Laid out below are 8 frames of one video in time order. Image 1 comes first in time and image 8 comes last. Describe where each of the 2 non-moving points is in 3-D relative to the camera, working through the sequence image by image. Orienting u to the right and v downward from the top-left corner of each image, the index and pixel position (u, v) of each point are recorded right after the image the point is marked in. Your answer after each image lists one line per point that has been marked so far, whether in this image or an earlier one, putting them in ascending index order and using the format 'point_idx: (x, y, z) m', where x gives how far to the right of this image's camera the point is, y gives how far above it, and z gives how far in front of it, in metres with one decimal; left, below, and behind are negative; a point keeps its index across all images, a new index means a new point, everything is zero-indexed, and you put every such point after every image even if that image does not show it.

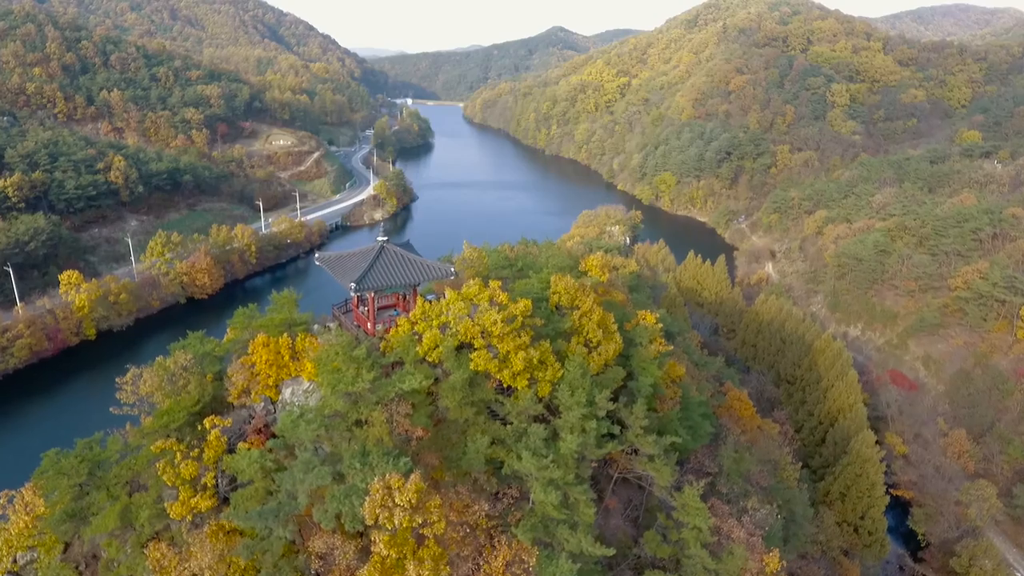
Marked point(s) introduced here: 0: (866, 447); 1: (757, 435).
0: (+10.0, -4.5, +17.9) m
1: (+6.5, -4.0, +16.8) m
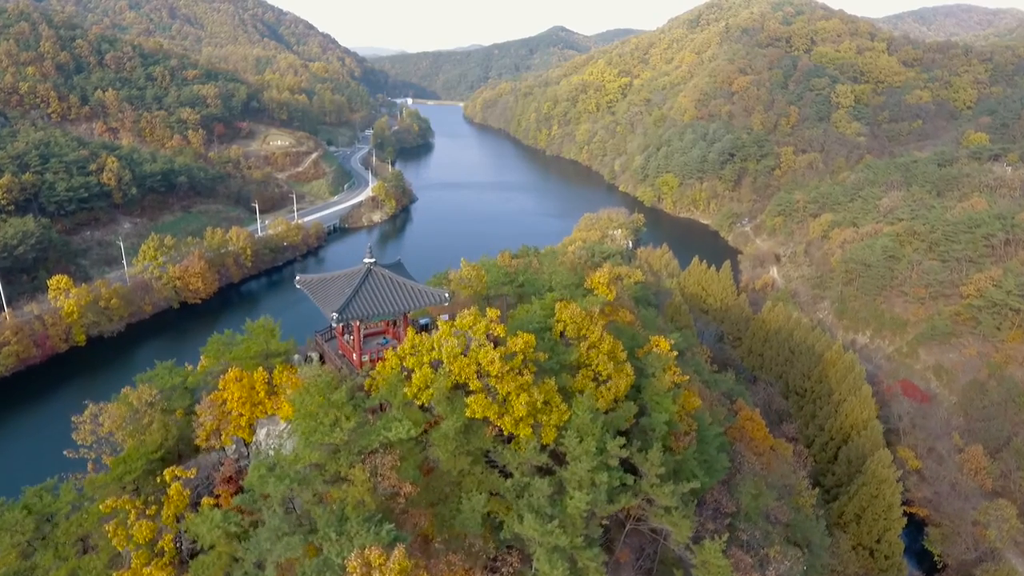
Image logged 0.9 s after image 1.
0: (+10.0, -4.8, +17.1) m
1: (+6.5, -4.3, +16.0) m
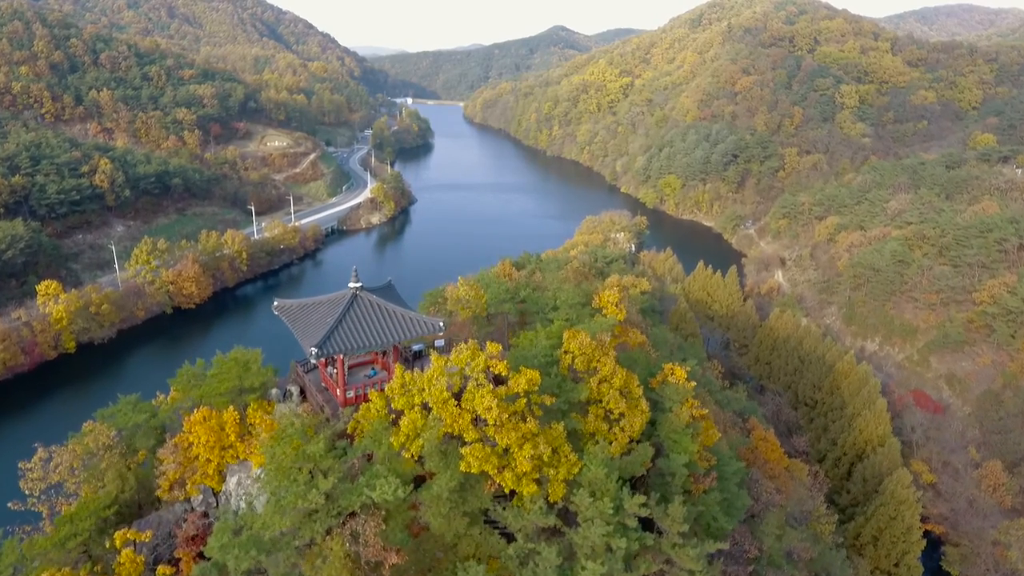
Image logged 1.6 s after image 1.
0: (+10.0, -5.1, +16.4) m
1: (+6.6, -4.6, +15.2) m
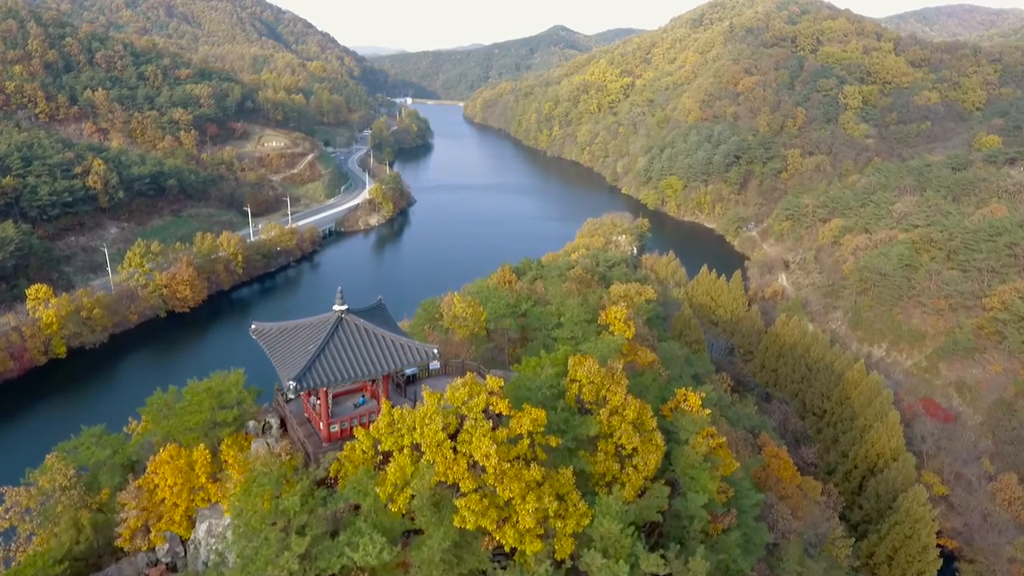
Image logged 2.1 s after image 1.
0: (+10.0, -5.3, +15.7) m
1: (+6.6, -4.8, +14.6) m
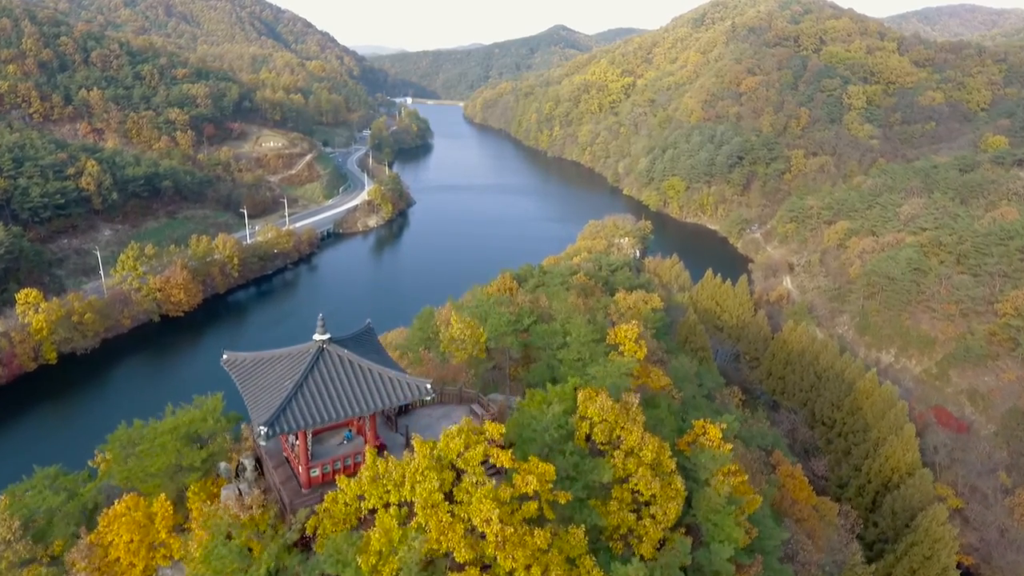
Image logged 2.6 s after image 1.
0: (+10.0, -5.6, +15.1) m
1: (+6.6, -5.1, +13.9) m
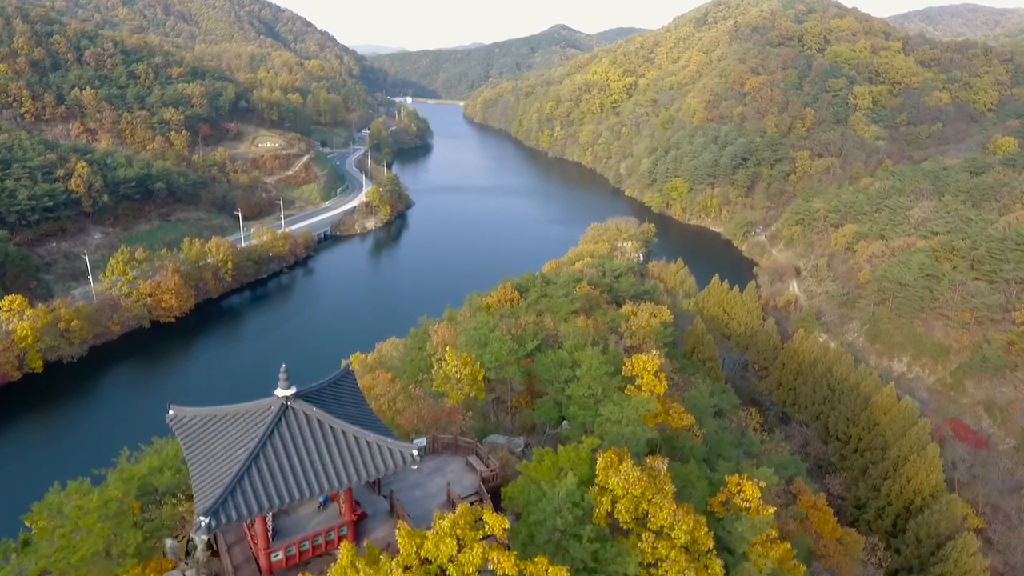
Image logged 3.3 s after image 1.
0: (+10.1, -5.9, +14.1) m
1: (+6.6, -5.4, +13.0) m
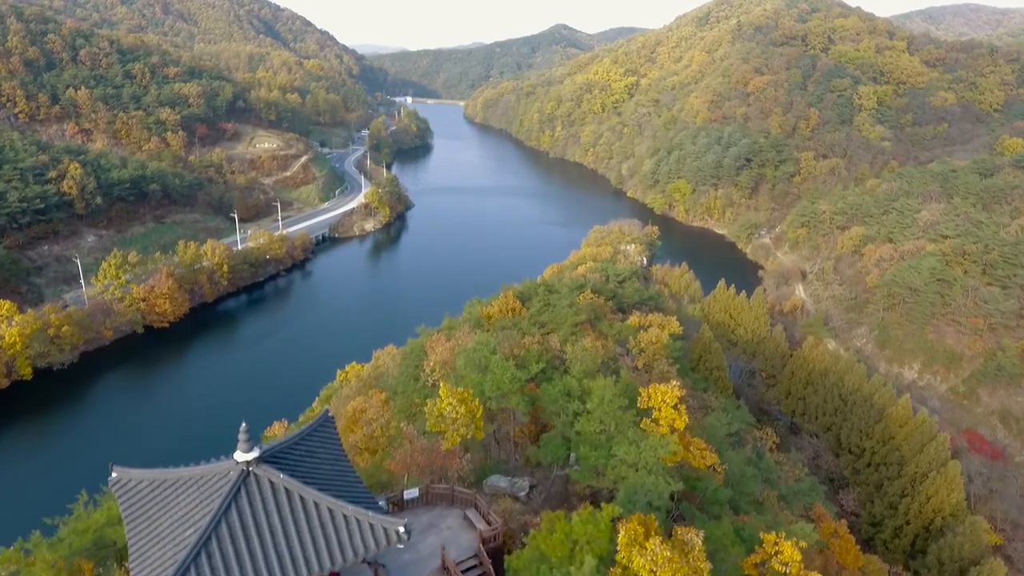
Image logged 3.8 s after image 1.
0: (+10.1, -6.1, +13.4) m
1: (+6.6, -5.6, +12.3) m
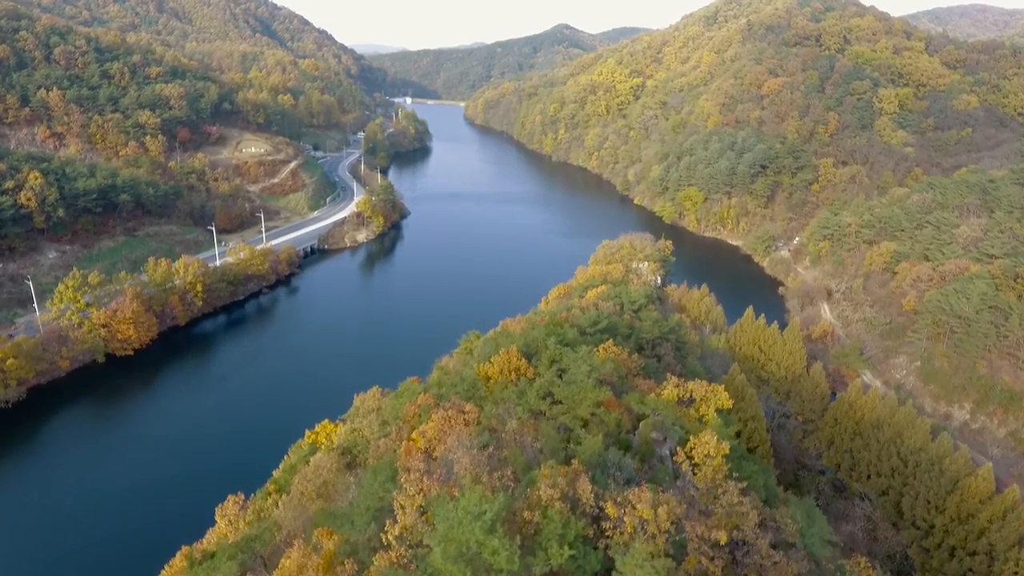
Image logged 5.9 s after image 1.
0: (+10.2, -7.3, +10.2) m
1: (+6.7, -6.8, +9.1) m
